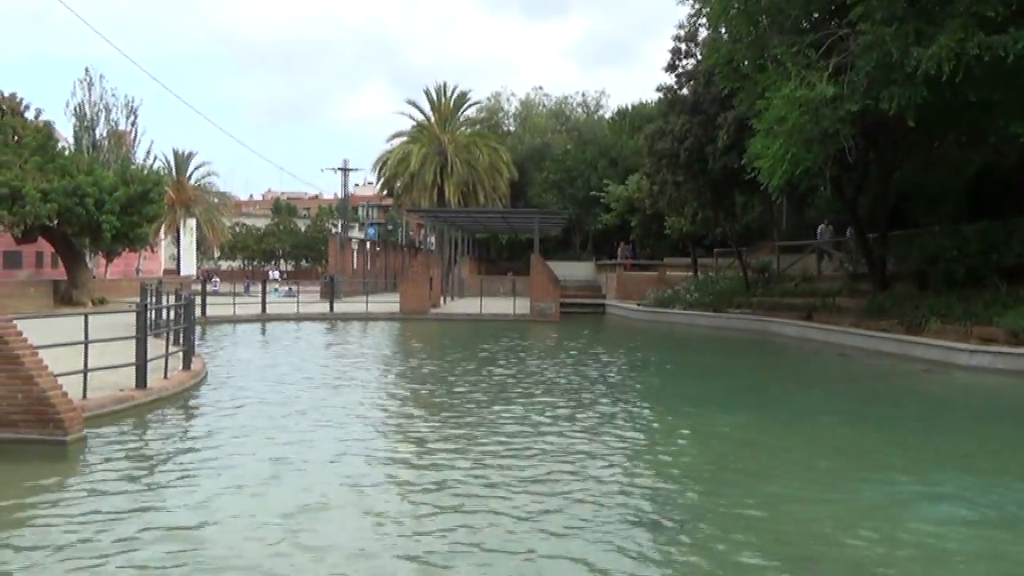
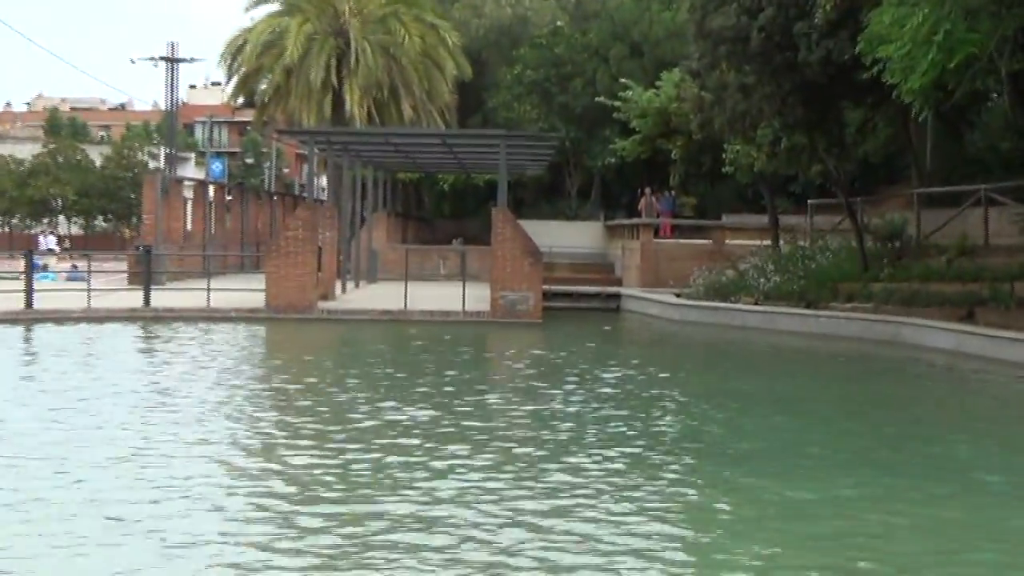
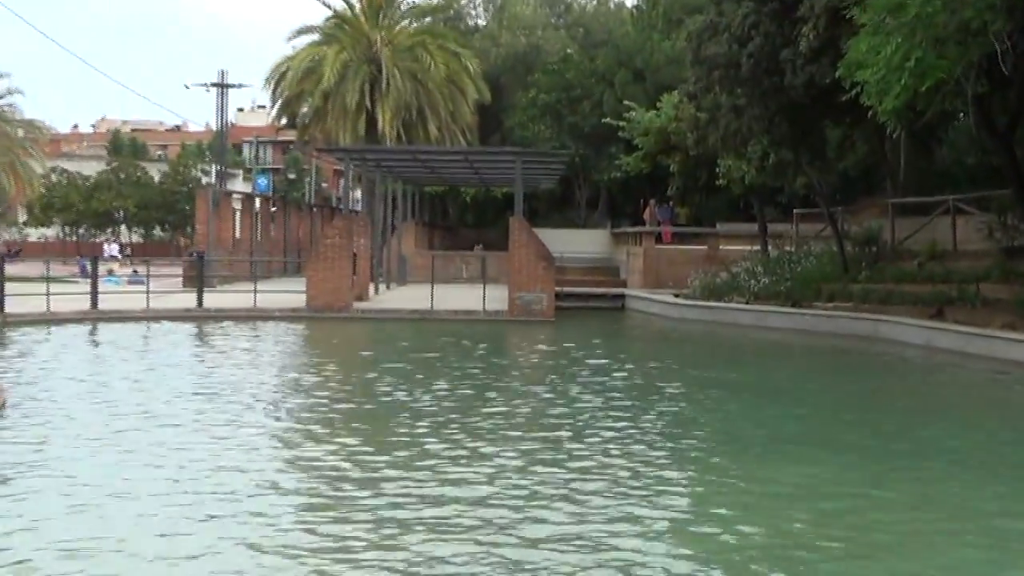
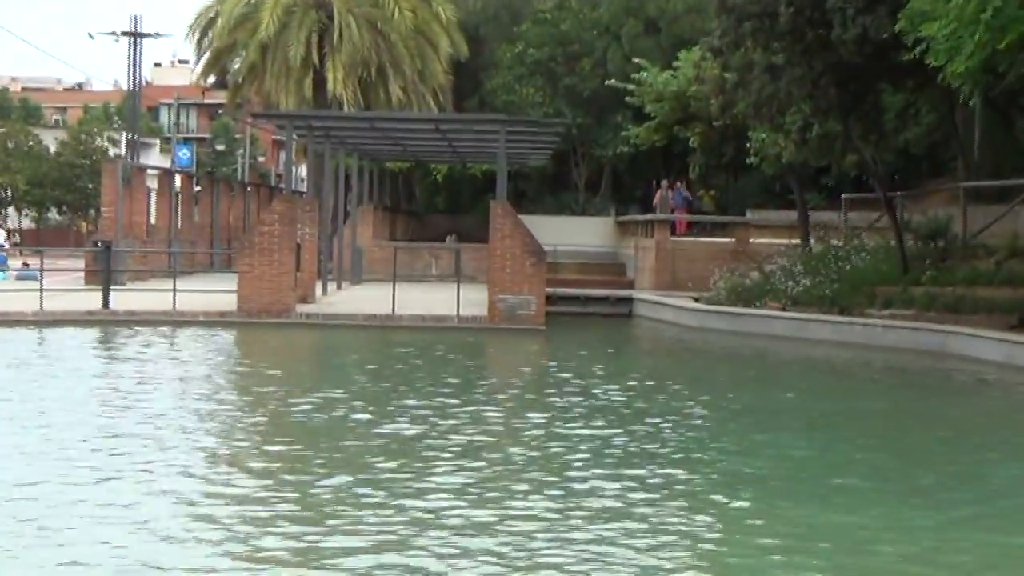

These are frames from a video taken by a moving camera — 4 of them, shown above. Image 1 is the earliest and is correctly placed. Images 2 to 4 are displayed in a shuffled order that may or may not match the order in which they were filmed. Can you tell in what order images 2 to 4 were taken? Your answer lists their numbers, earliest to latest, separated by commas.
3, 2, 4
